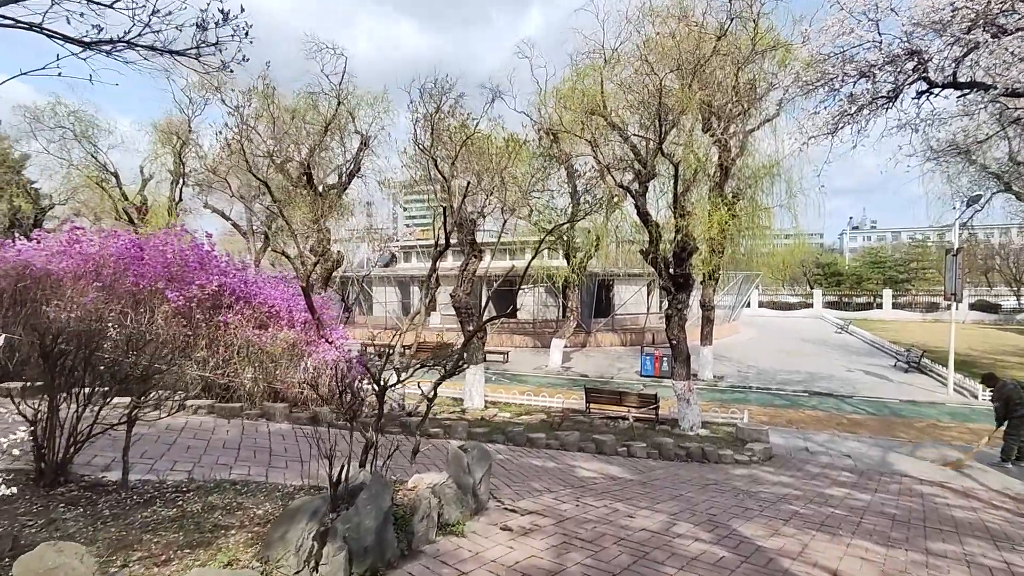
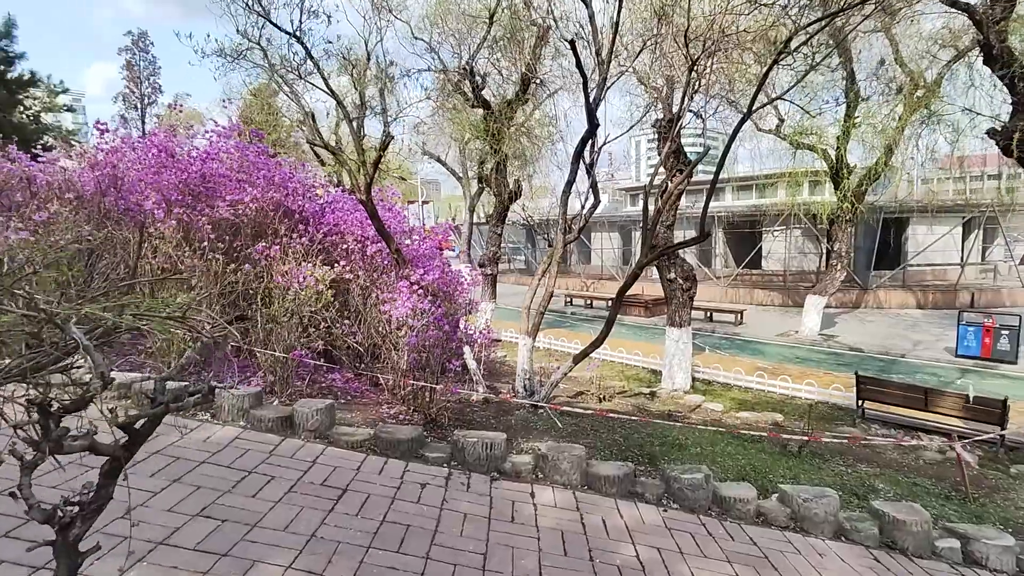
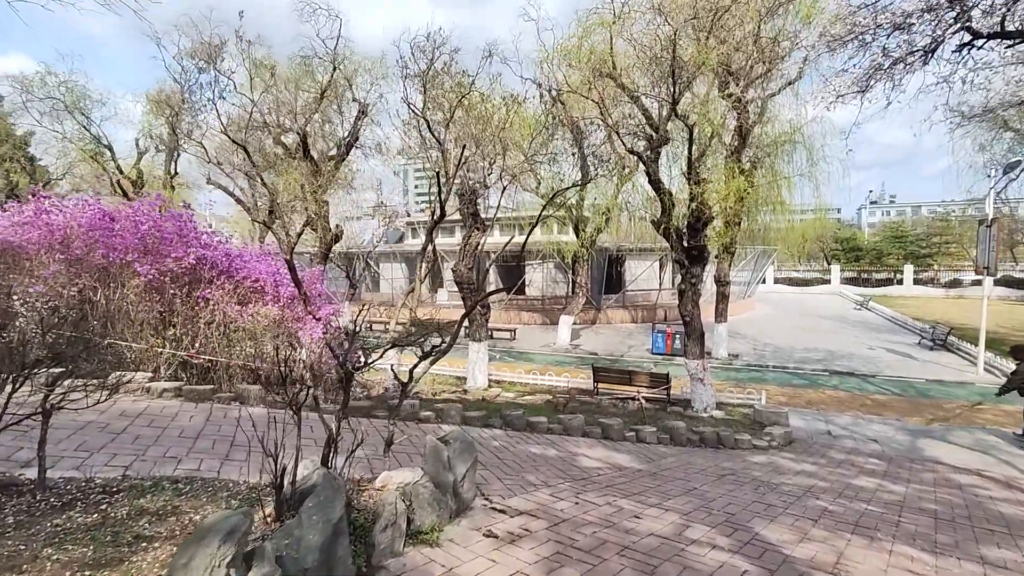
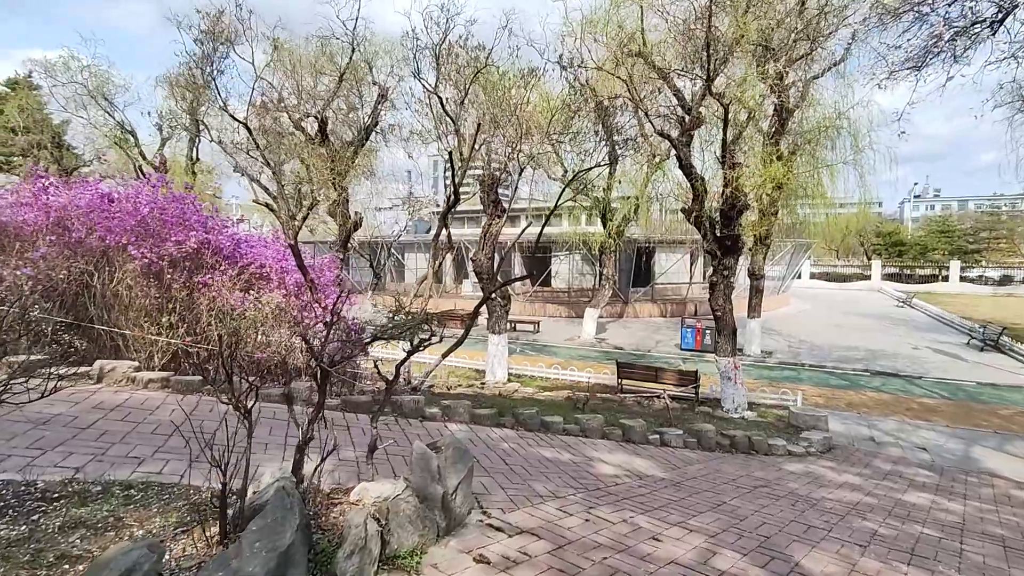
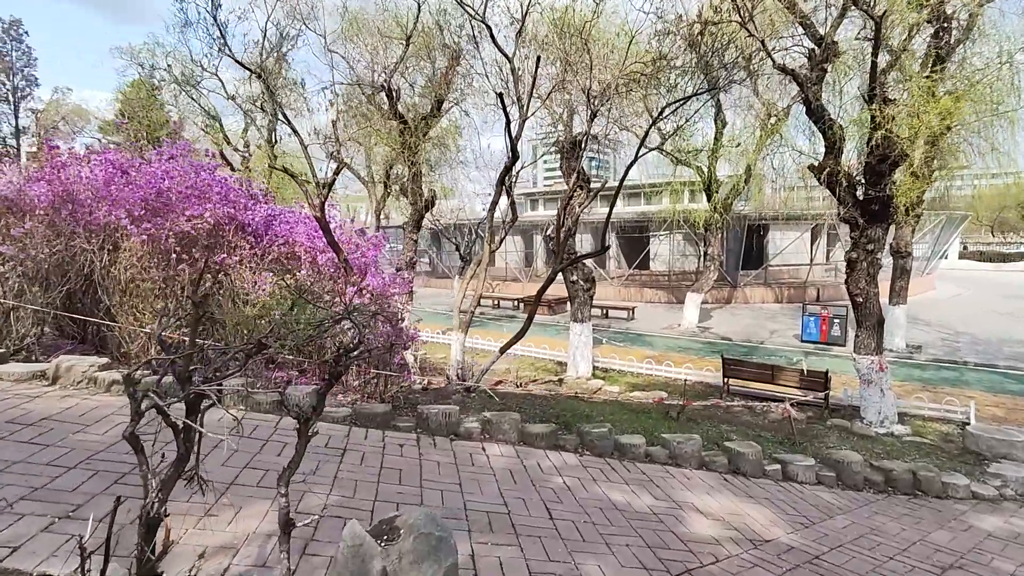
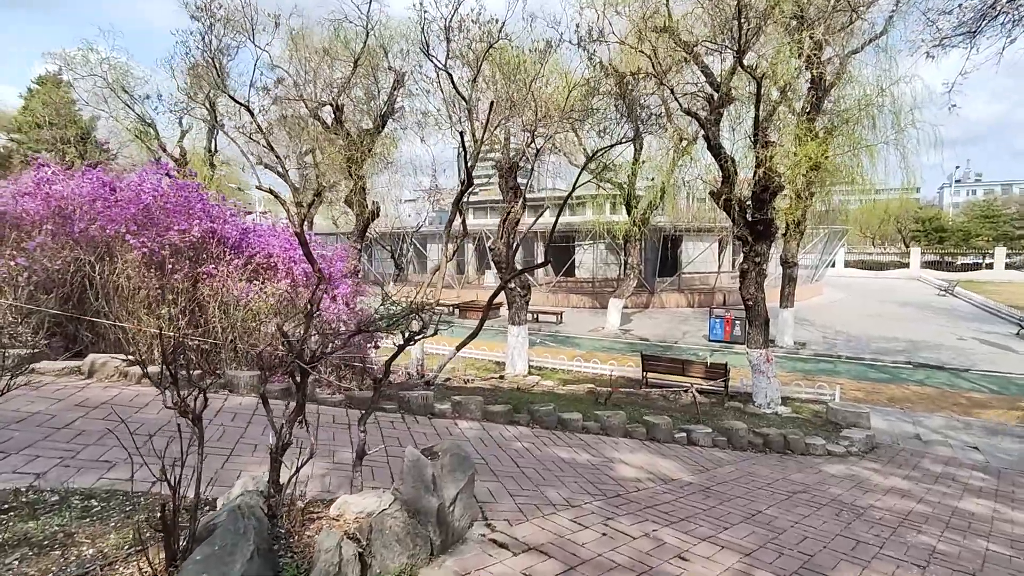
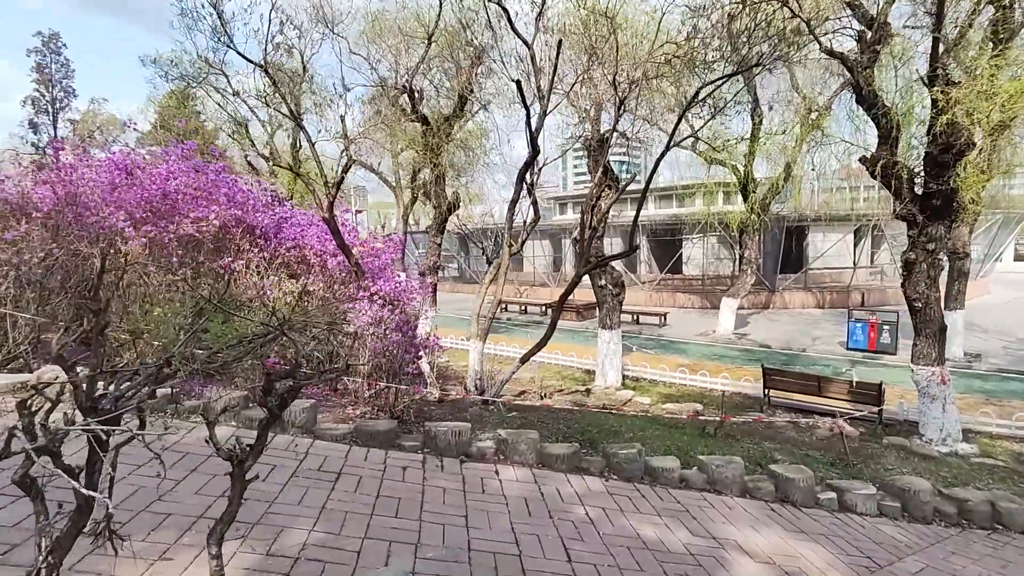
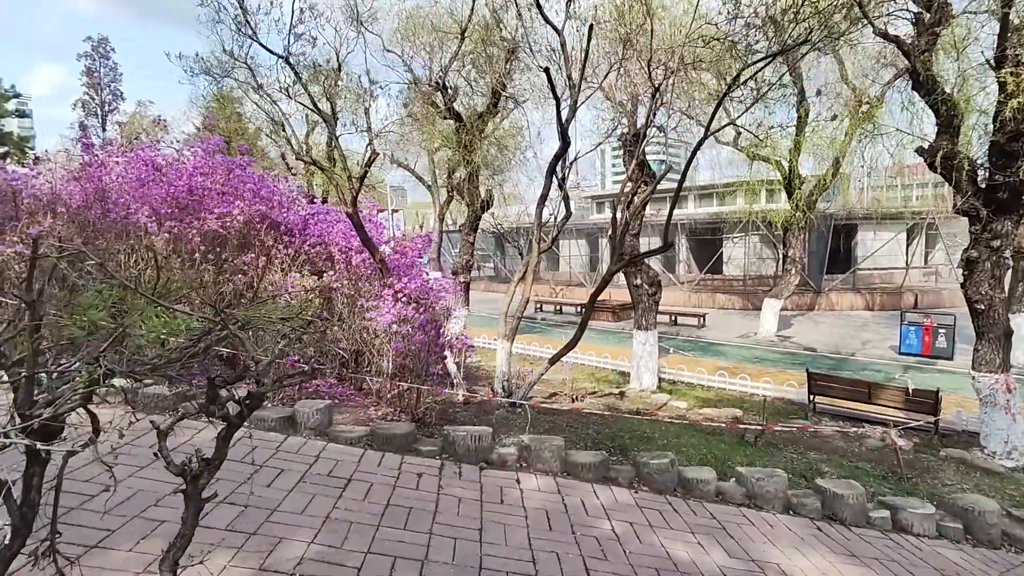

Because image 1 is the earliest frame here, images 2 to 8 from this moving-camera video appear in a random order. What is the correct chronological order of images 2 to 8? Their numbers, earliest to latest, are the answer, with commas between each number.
3, 4, 6, 5, 7, 8, 2
